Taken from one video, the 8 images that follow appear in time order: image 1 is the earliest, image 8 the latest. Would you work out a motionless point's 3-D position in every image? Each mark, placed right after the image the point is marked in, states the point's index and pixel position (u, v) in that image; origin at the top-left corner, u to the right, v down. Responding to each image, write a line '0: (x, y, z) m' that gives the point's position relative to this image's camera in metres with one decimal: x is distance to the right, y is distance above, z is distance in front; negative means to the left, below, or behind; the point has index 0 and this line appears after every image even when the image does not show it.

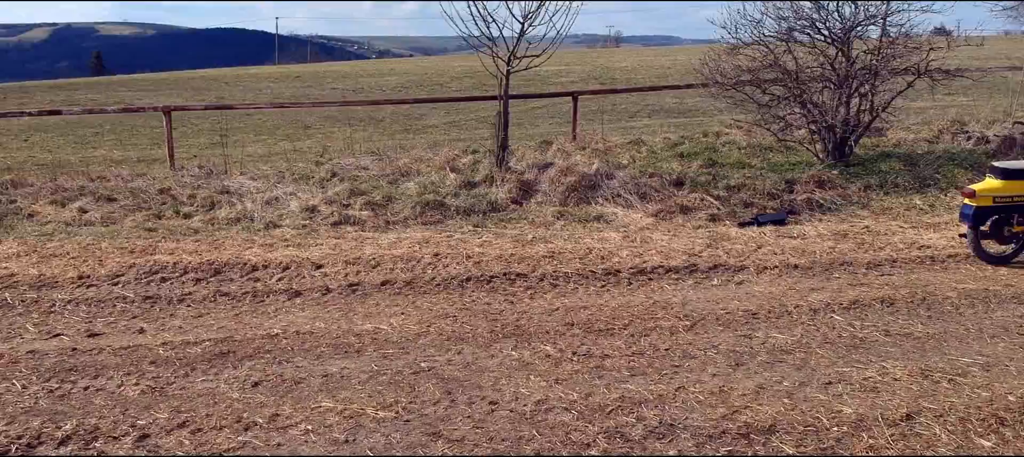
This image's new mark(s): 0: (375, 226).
0: (-1.2, 0.0, +7.6) m
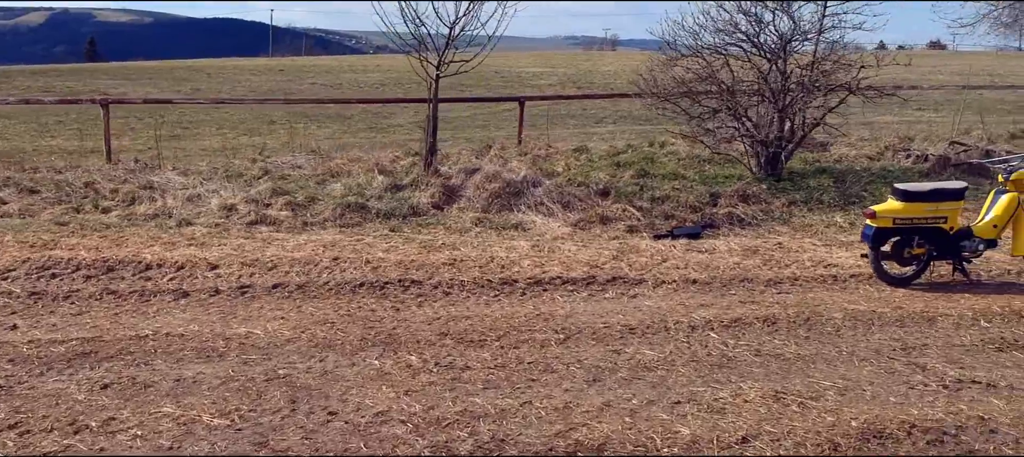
0: (-1.9, 0.0, +7.5) m
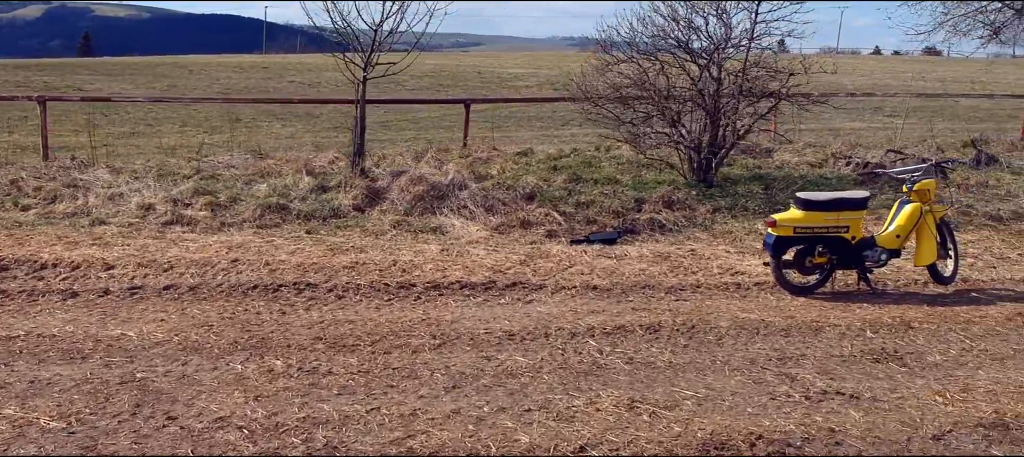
0: (-2.6, 0.0, +7.5) m
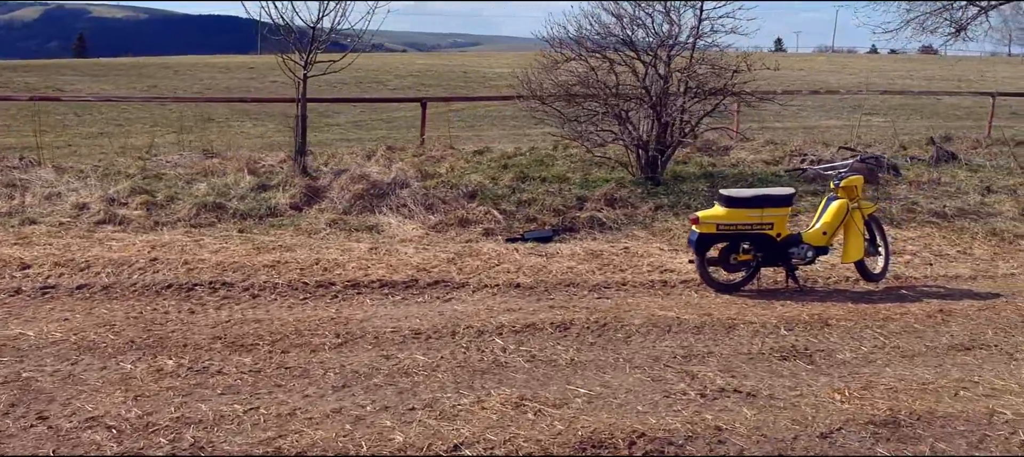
0: (-3.1, 0.0, +7.5) m
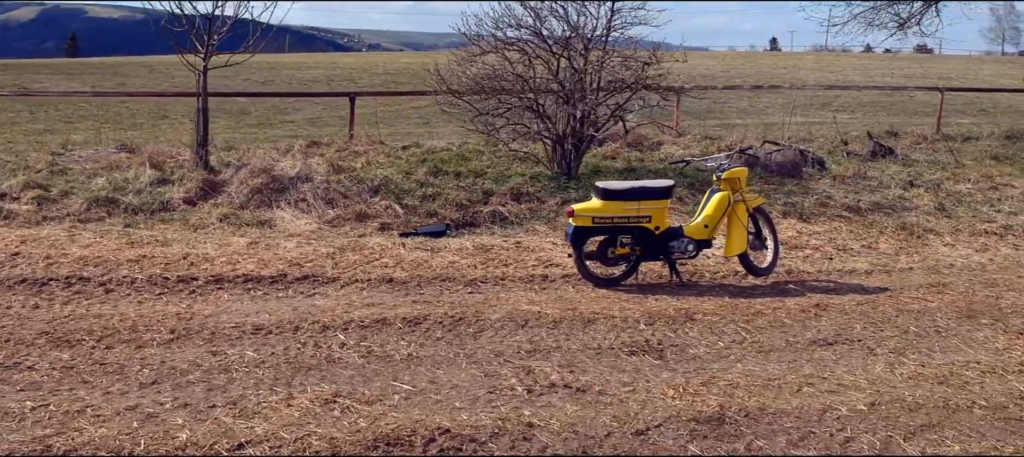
0: (-4.0, +0.1, +7.3) m
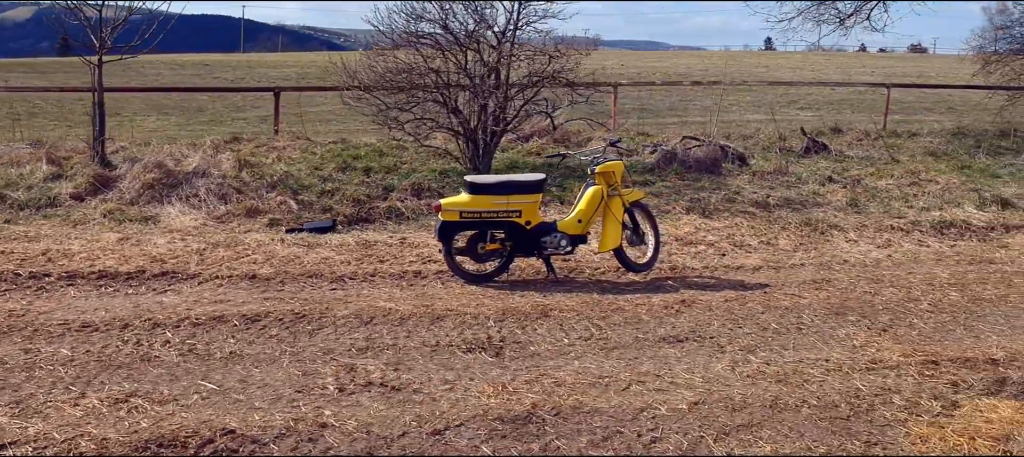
0: (-4.9, +0.1, +7.2) m
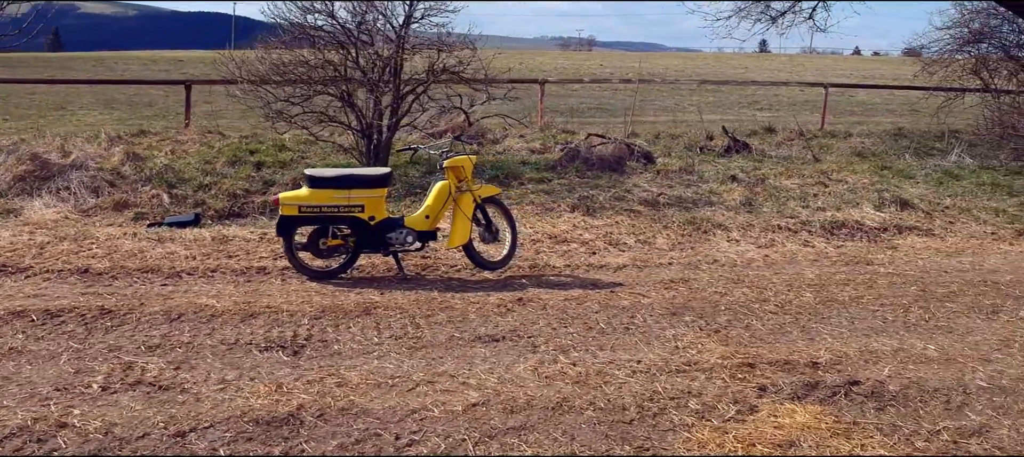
0: (-5.9, +0.2, +7.0) m
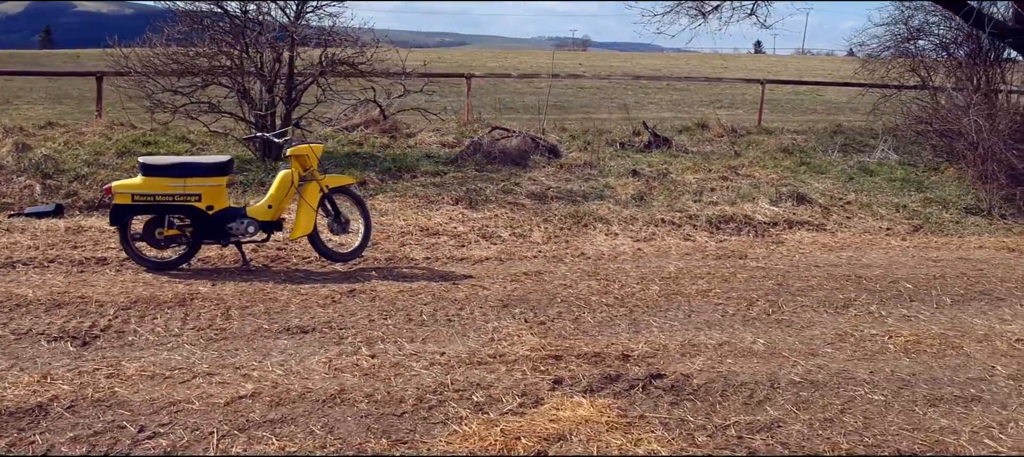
0: (-7.0, +0.2, +6.9) m
